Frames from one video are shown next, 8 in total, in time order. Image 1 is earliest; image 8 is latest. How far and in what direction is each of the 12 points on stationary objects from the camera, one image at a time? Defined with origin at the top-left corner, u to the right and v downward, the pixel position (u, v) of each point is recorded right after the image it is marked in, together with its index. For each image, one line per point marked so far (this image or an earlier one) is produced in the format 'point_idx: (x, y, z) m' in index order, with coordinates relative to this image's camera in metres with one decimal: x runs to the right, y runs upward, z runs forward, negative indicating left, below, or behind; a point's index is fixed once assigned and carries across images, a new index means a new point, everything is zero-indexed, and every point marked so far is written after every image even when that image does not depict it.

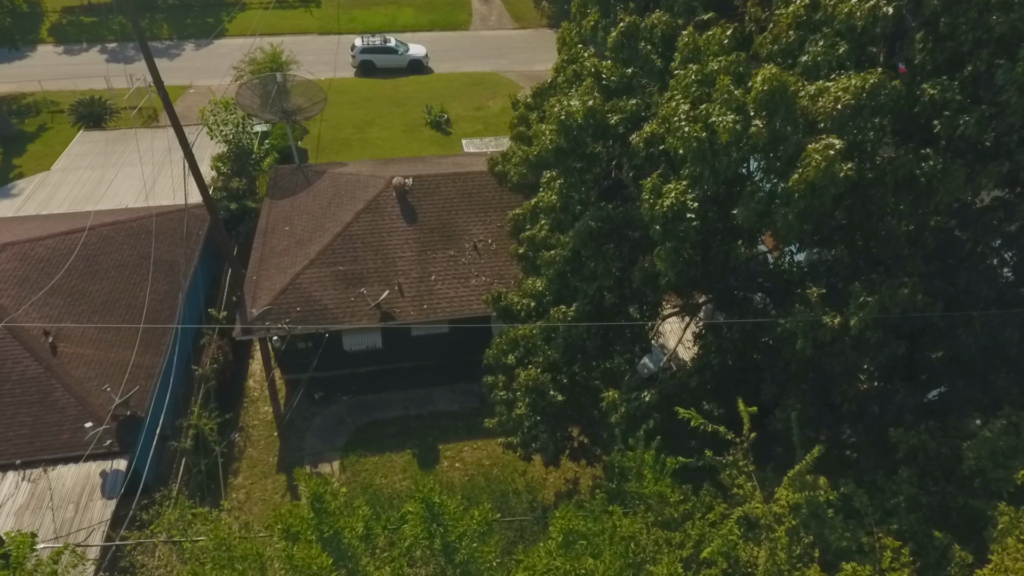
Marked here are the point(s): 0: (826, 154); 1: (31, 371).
0: (+3.6, +1.8, +7.3) m
1: (-11.0, -1.9, +14.2) m
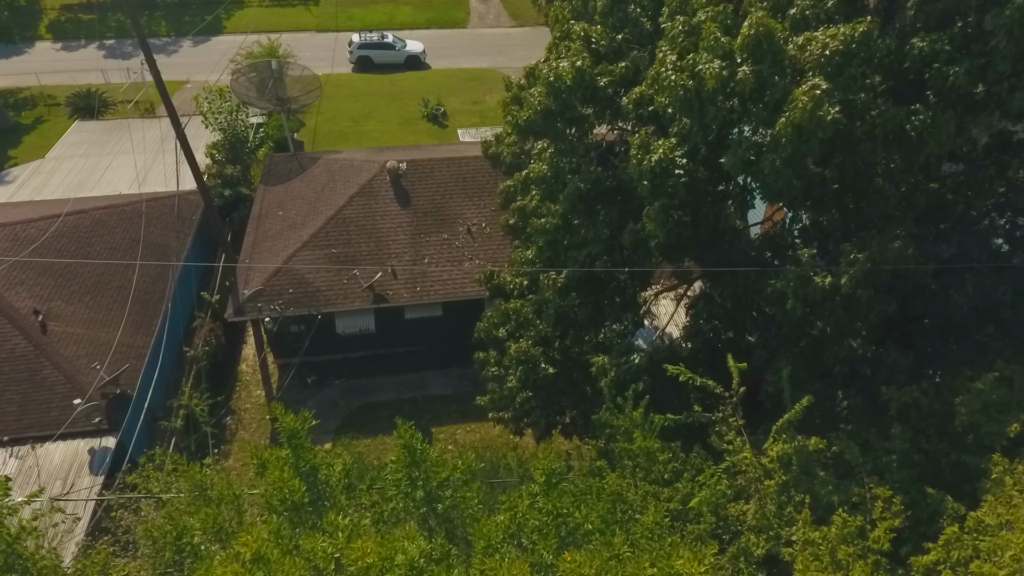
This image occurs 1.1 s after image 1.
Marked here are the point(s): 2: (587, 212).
0: (+3.4, +2.3, +7.3) m
1: (-11.1, -1.4, +14.1) m
2: (+1.2, +1.2, +10.0) m
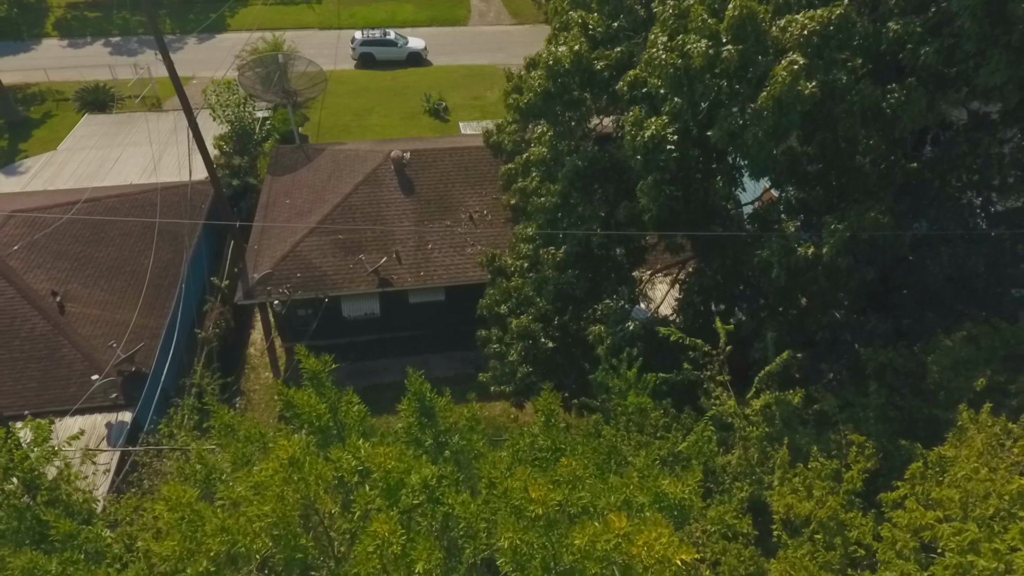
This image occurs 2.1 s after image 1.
0: (+3.4, +2.8, +7.8) m
1: (-11.1, -0.9, +14.6) m
2: (+1.2, +1.7, +10.5) m
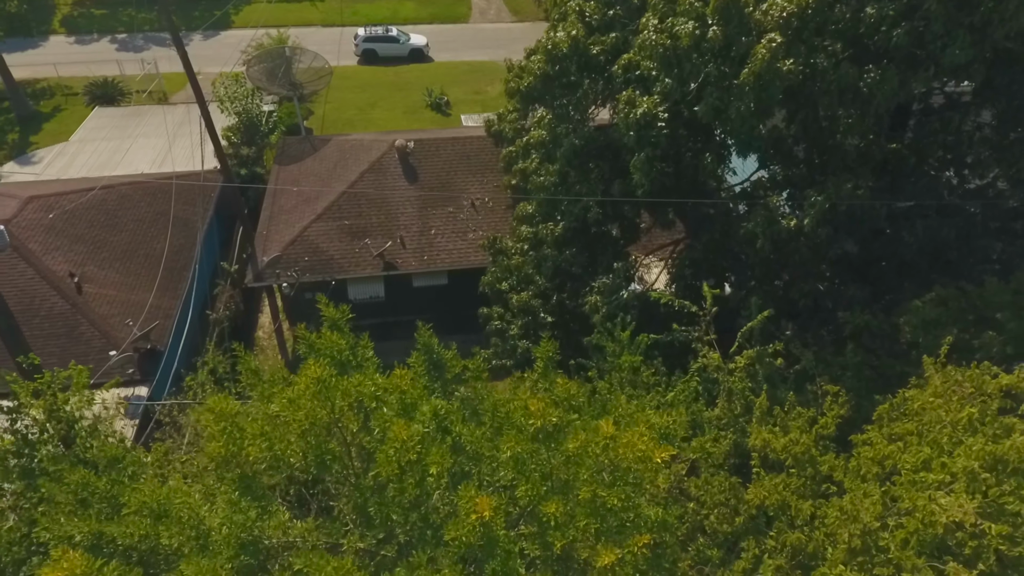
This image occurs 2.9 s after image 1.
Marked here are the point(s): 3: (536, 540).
0: (+3.5, +3.3, +8.4) m
1: (-11.1, -0.5, +15.2) m
2: (+1.2, +2.1, +11.1) m
3: (+0.2, -1.9, +4.7) m
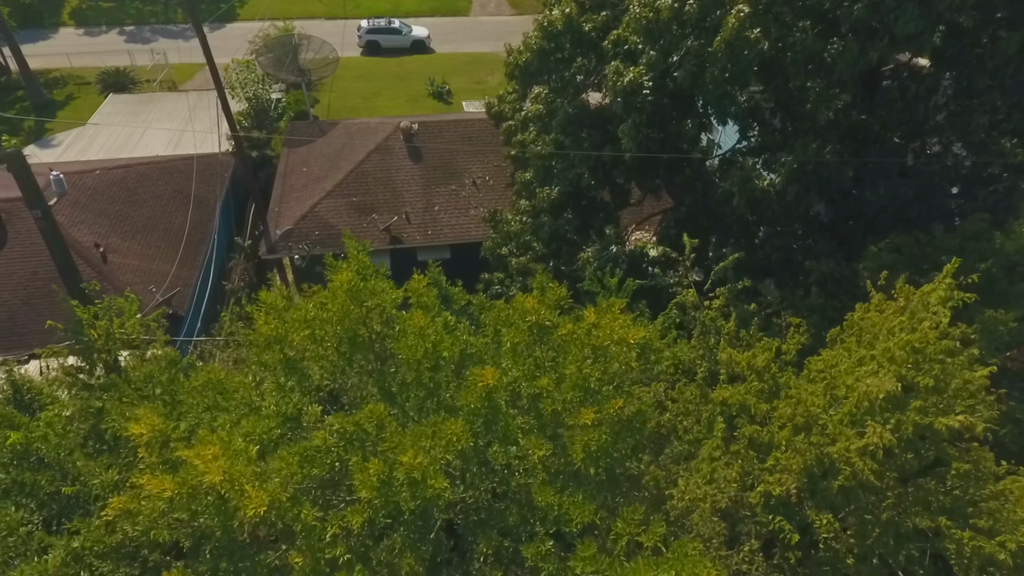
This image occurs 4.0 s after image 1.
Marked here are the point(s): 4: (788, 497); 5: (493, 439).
0: (+3.4, +4.1, +9.4) m
1: (-11.1, +0.4, +16.2) m
2: (+1.2, +3.0, +12.1) m
3: (+0.2, -1.1, +5.7) m
4: (+2.8, -2.1, +6.2) m
5: (-0.1, -1.3, +5.5) m
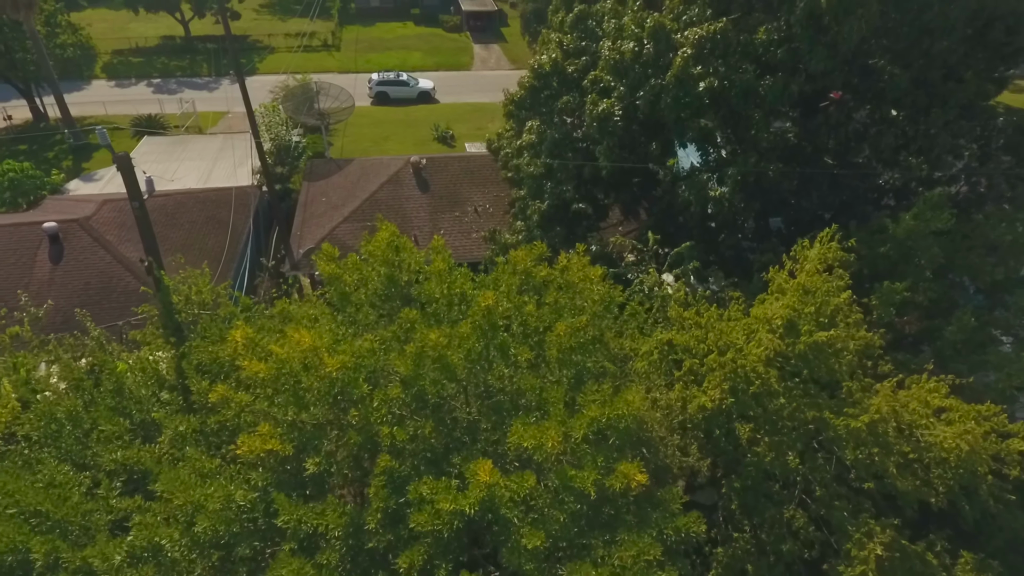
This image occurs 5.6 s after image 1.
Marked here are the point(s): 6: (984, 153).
0: (+3.4, +4.3, +11.9) m
1: (-11.2, +0.1, +18.3) m
2: (+1.1, +3.0, +14.5) m
3: (+0.1, -0.5, +7.8) m
4: (+2.7, -1.6, +8.1) m
5: (-0.2, -0.7, +7.5) m
6: (+9.8, +2.8, +12.8) m
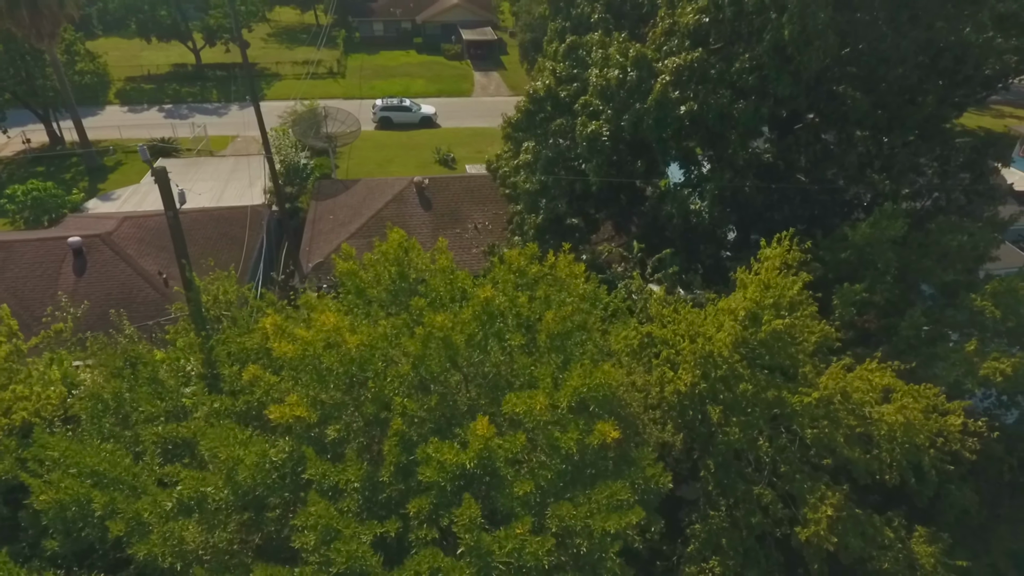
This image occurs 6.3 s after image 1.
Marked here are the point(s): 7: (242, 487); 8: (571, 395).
0: (+3.3, +4.3, +13.1) m
1: (-11.3, -0.2, +19.4) m
2: (+1.1, +2.8, +15.7) m
3: (0.0, -0.5, +8.9) m
4: (+2.6, -1.5, +9.2) m
5: (-0.3, -0.6, +8.6) m
6: (+9.7, +2.7, +14.0) m
7: (-3.1, -2.3, +7.2) m
8: (+0.7, -1.3, +7.5) m
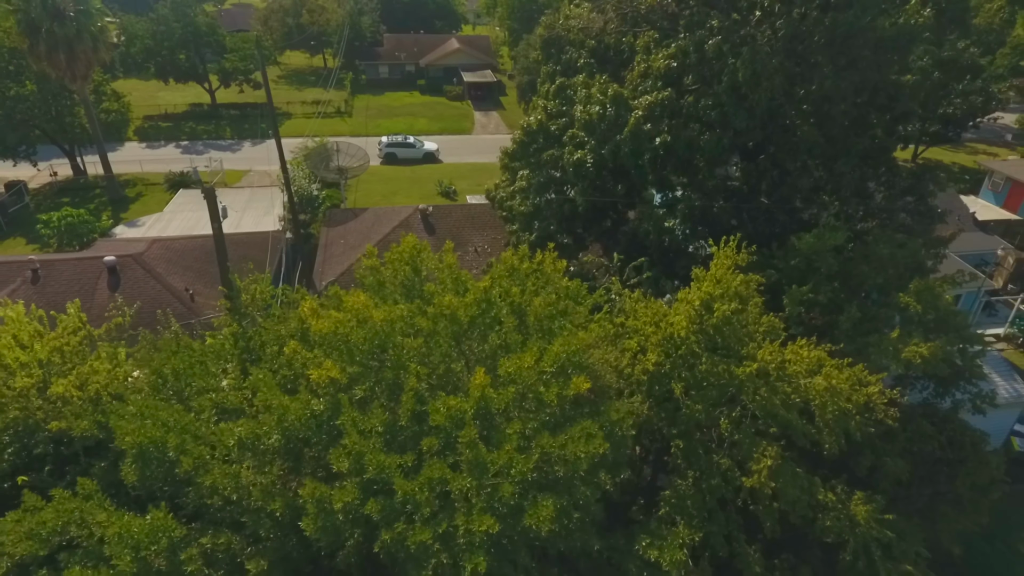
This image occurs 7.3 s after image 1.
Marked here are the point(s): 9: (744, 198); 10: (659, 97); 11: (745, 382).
0: (+3.2, +4.1, +15.2) m
1: (-11.4, -0.7, +21.2) m
2: (+1.0, +2.5, +17.7) m
3: (-0.1, -0.3, +10.7) m
4: (+2.5, -1.4, +10.9) m
5: (-0.4, -0.5, +10.4) m
6: (+9.6, +2.5, +16.1) m
7: (-3.2, -2.1, +8.9) m
8: (+0.6, -1.1, +9.3) m
9: (+6.1, +2.5, +16.7) m
10: (+3.8, +4.8, +15.6) m
11: (+4.0, -1.7, +10.7) m
